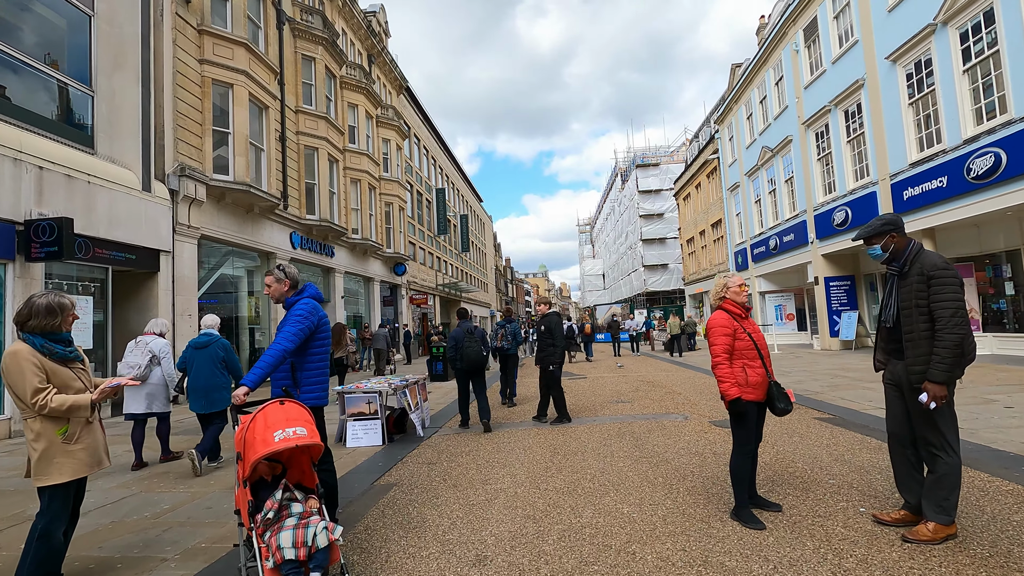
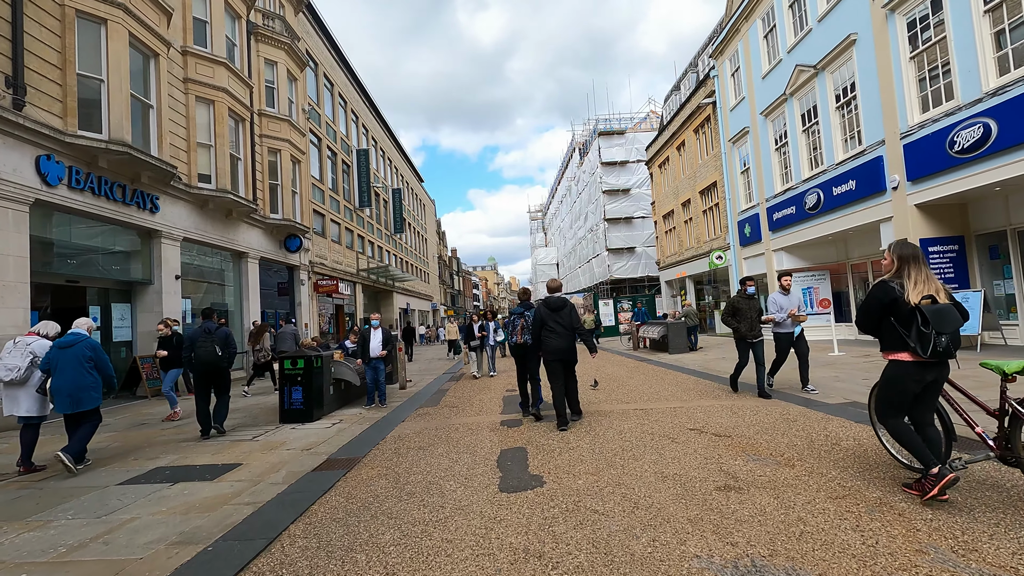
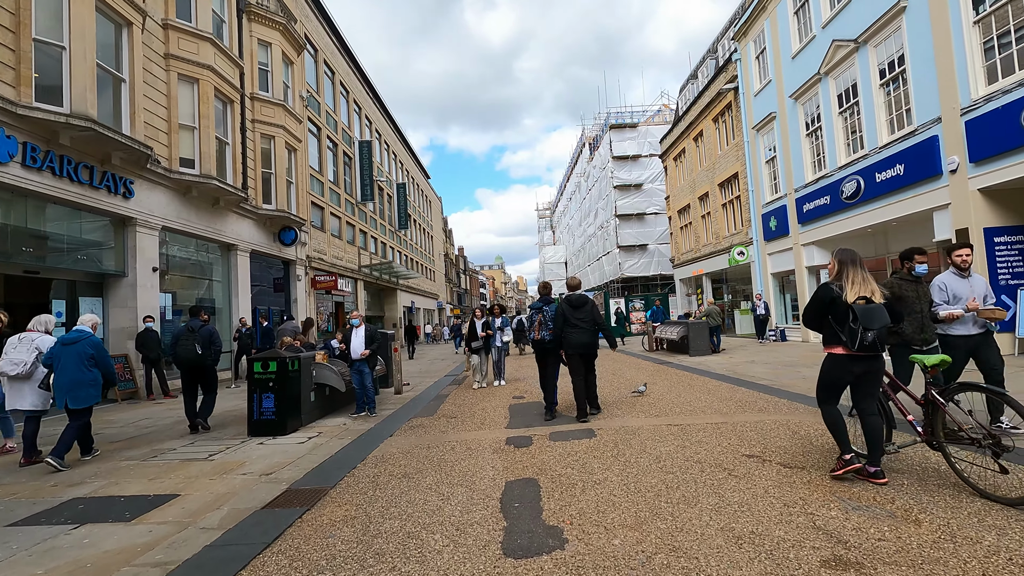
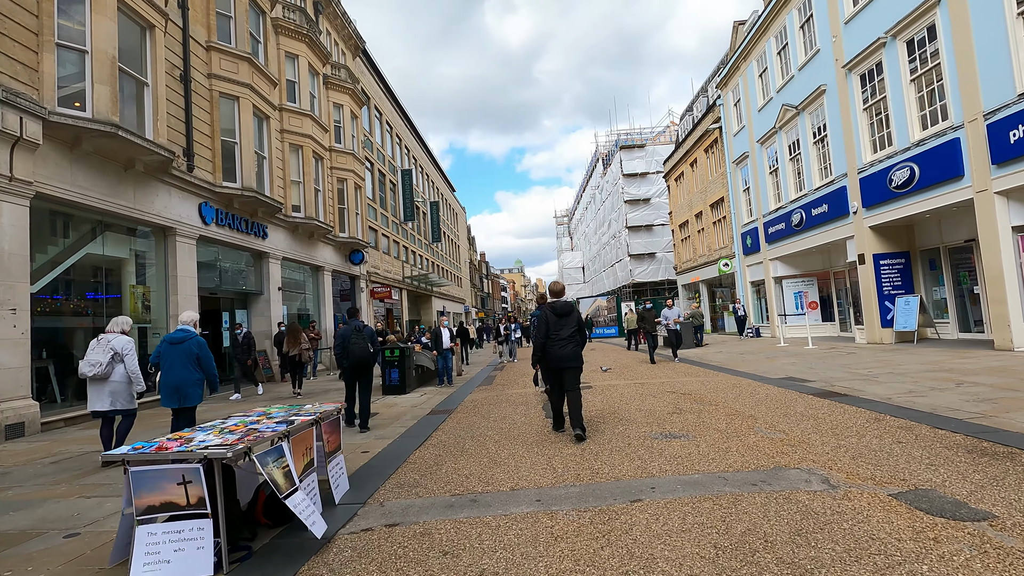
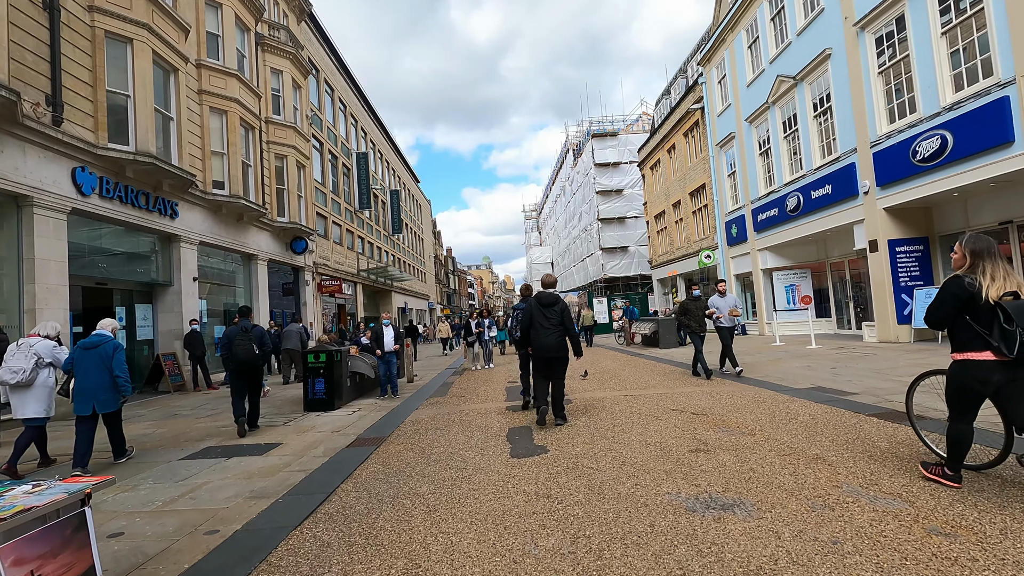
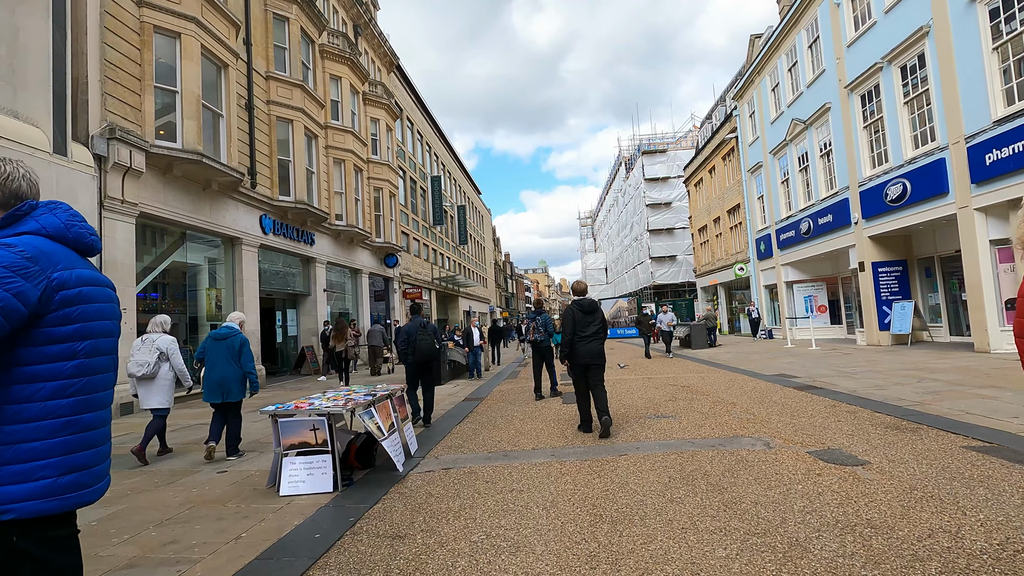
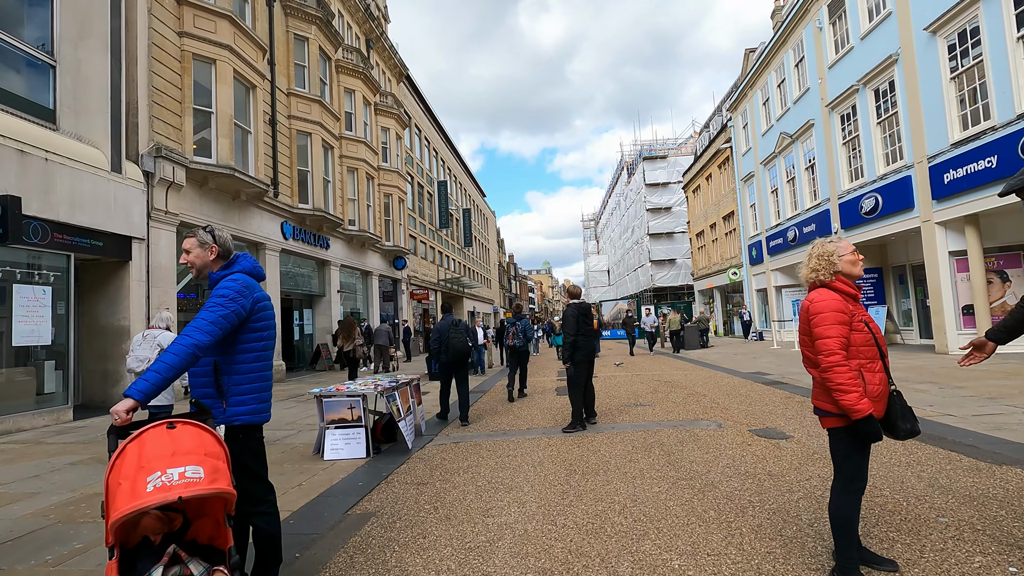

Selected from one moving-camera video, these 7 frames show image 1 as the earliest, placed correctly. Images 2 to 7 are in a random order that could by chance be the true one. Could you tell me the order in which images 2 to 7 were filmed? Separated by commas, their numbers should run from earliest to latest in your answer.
7, 6, 4, 5, 2, 3
